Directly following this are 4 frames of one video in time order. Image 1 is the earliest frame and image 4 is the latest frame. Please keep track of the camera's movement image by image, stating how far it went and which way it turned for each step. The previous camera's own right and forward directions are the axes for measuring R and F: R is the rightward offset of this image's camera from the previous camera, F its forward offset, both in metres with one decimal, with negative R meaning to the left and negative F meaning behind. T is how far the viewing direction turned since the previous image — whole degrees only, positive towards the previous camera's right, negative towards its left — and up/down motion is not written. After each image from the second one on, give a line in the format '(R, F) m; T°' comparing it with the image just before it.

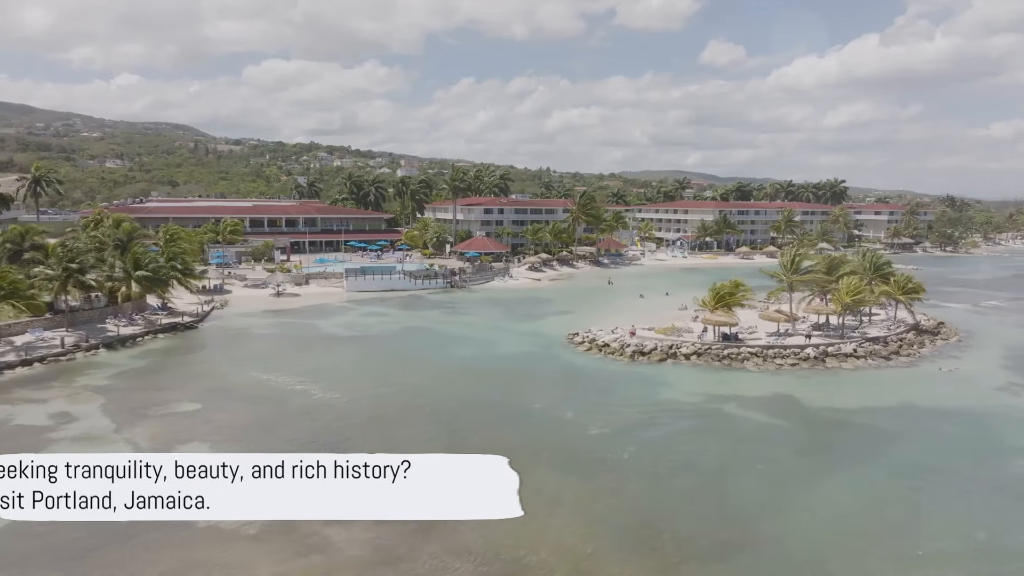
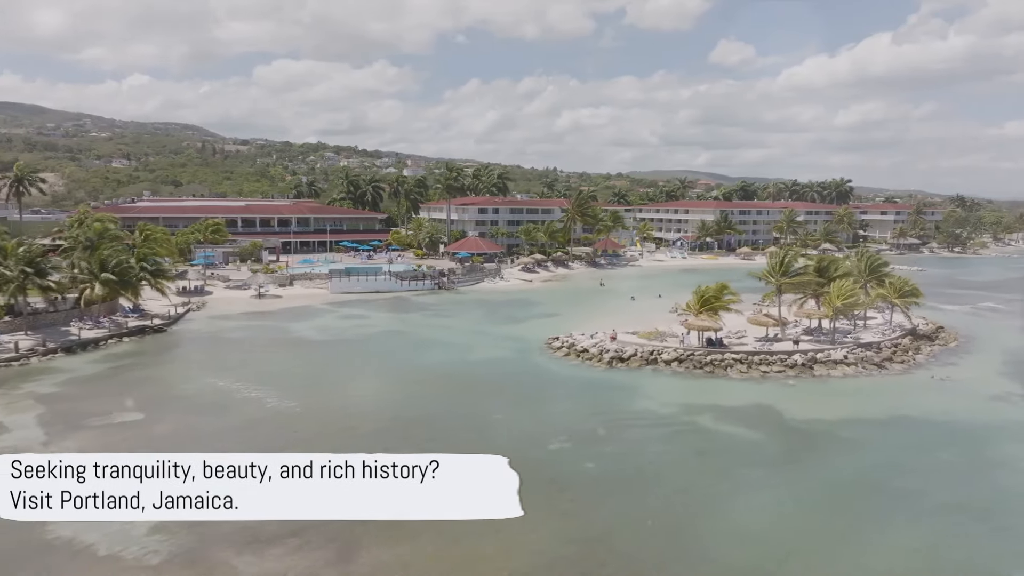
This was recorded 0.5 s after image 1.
(+1.9, +1.7) m; -1°
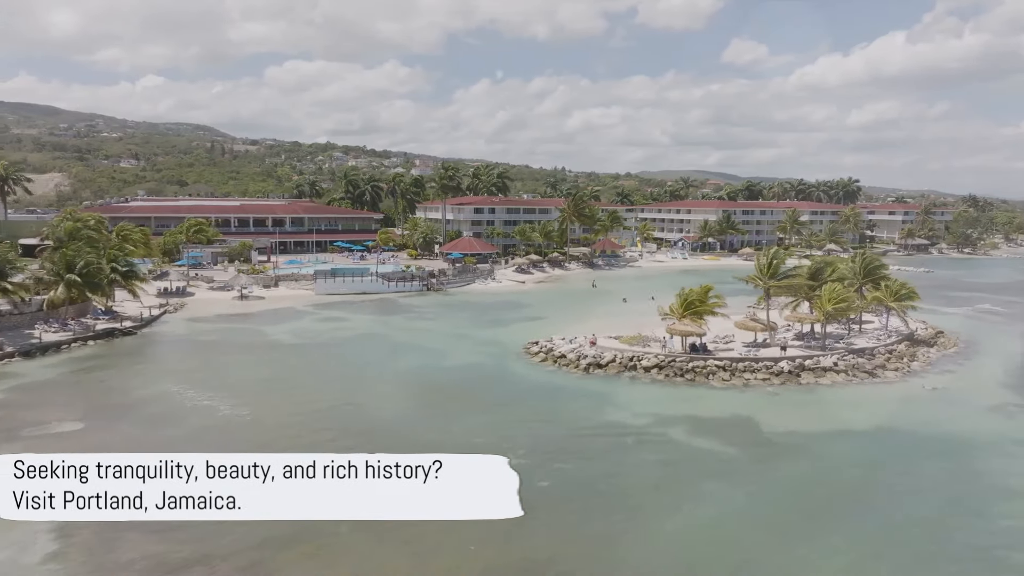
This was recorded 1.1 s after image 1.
(+1.9, +1.6) m; -1°
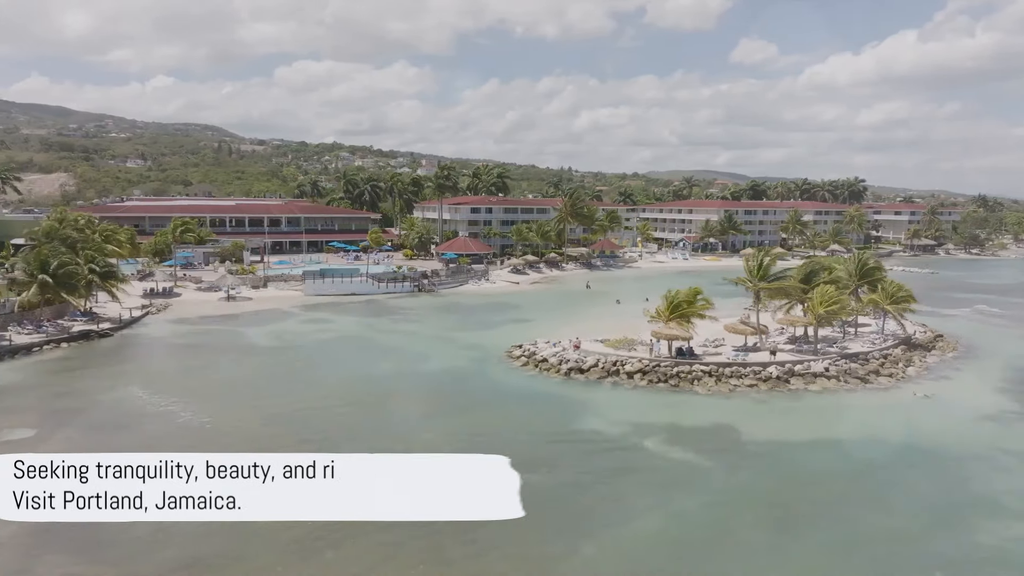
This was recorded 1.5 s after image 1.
(+1.4, +1.2) m; -1°
